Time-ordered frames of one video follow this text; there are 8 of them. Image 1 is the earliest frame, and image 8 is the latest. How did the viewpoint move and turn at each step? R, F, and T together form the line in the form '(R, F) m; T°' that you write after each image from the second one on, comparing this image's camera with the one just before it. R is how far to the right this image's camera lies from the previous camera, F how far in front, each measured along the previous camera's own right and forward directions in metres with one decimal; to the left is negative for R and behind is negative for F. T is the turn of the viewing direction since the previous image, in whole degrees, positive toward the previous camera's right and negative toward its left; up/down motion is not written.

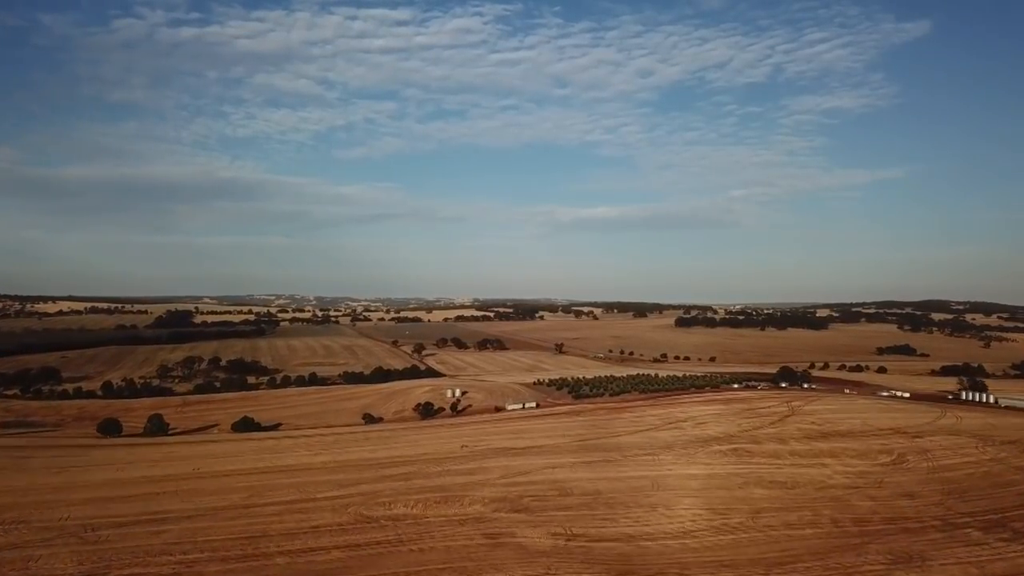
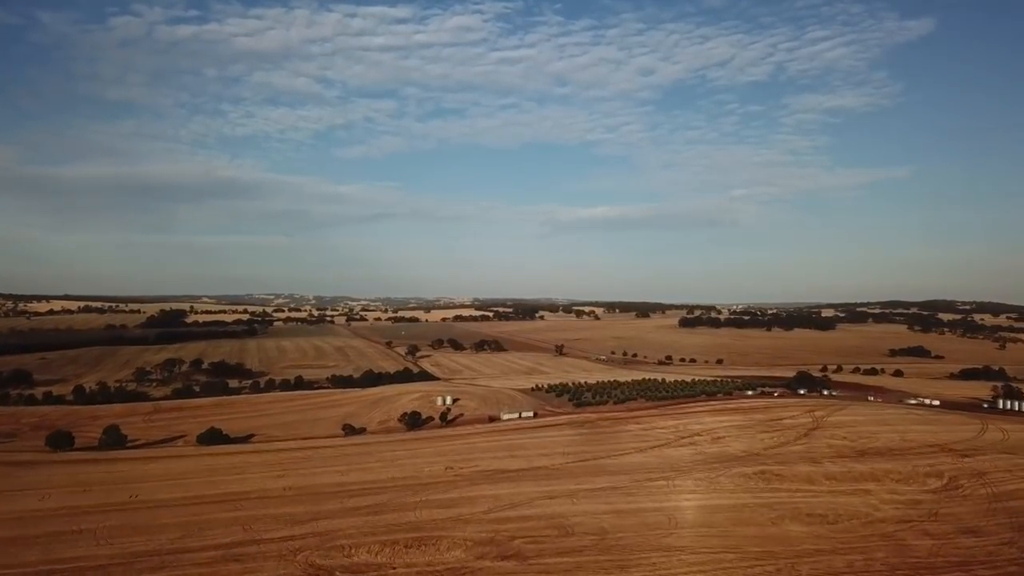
(+0.3, +3.2) m; 0°
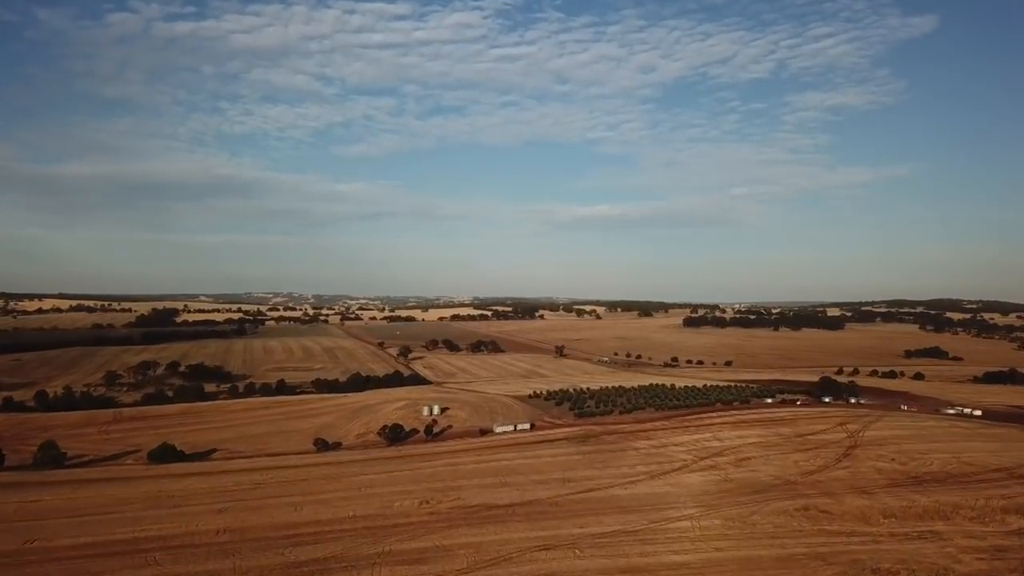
(+0.3, +3.7) m; 0°
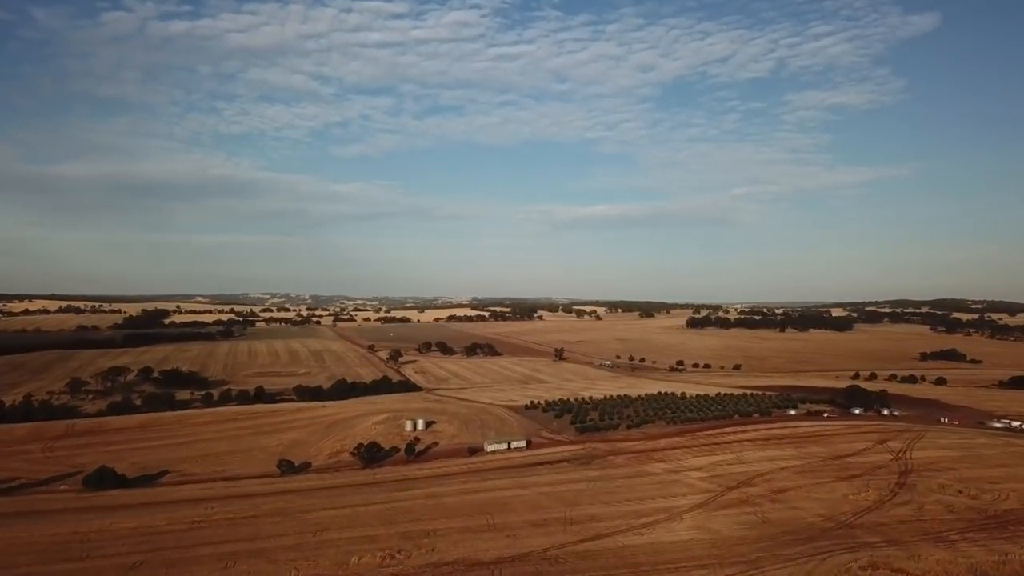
(+0.2, +3.6) m; 0°
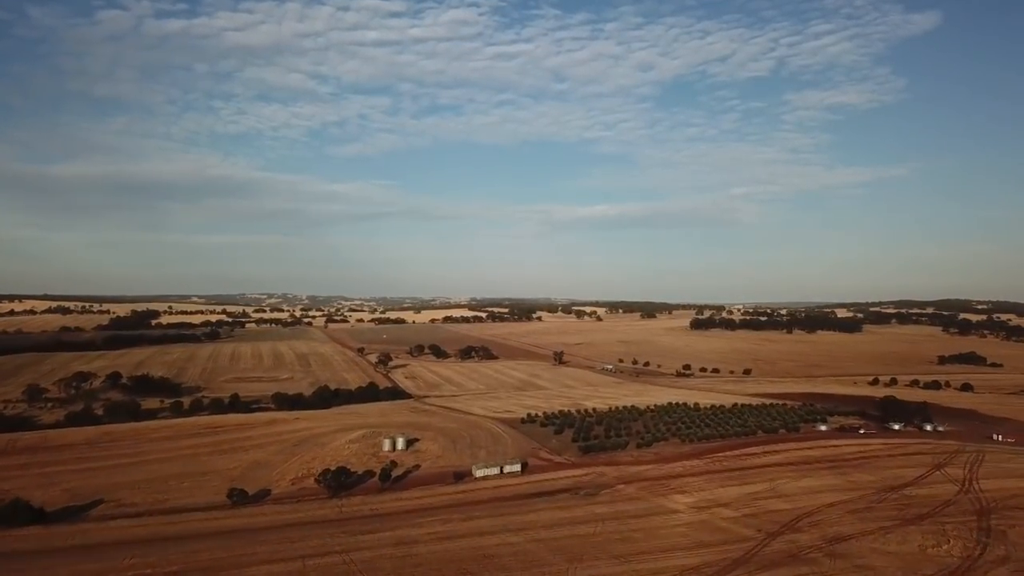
(+0.2, +3.7) m; 0°
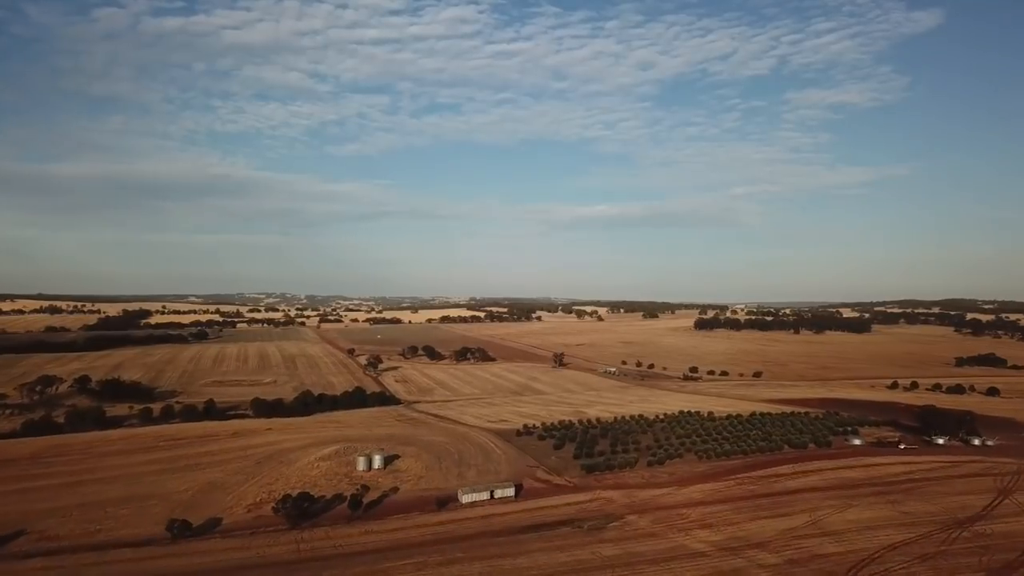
(+0.2, +3.3) m; 0°
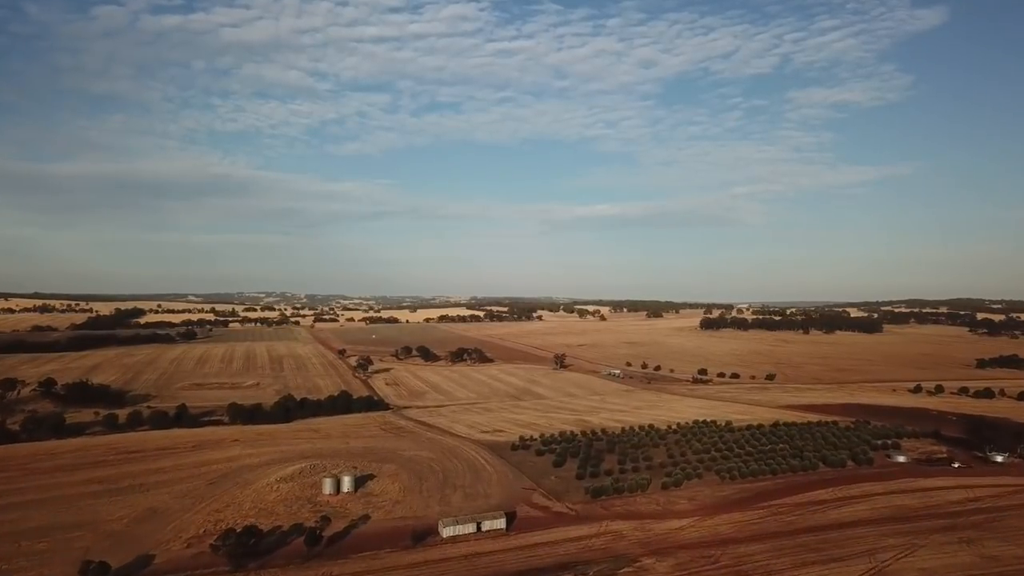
(+0.2, +3.3) m; 0°
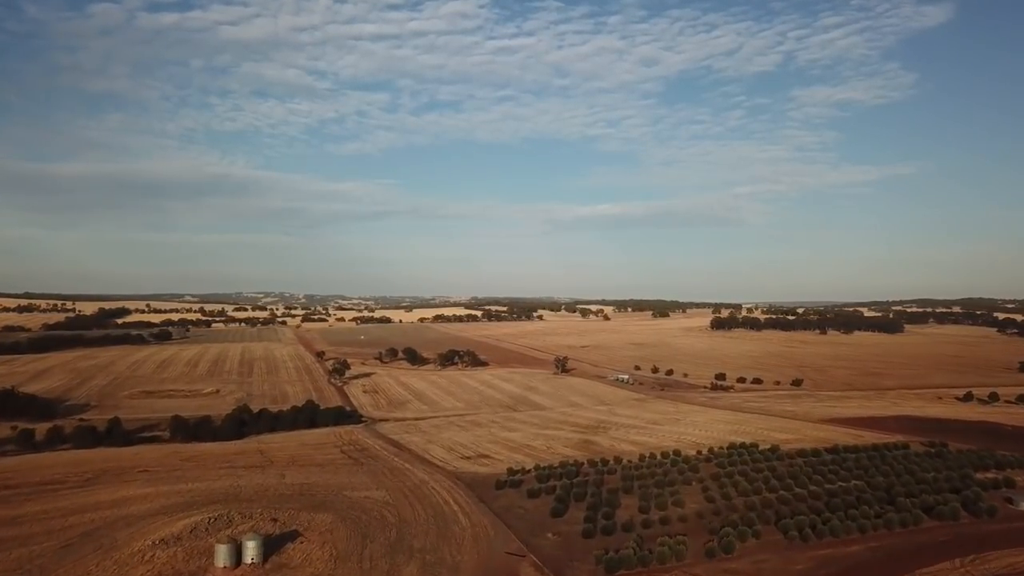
(+0.4, +6.0) m; 0°
